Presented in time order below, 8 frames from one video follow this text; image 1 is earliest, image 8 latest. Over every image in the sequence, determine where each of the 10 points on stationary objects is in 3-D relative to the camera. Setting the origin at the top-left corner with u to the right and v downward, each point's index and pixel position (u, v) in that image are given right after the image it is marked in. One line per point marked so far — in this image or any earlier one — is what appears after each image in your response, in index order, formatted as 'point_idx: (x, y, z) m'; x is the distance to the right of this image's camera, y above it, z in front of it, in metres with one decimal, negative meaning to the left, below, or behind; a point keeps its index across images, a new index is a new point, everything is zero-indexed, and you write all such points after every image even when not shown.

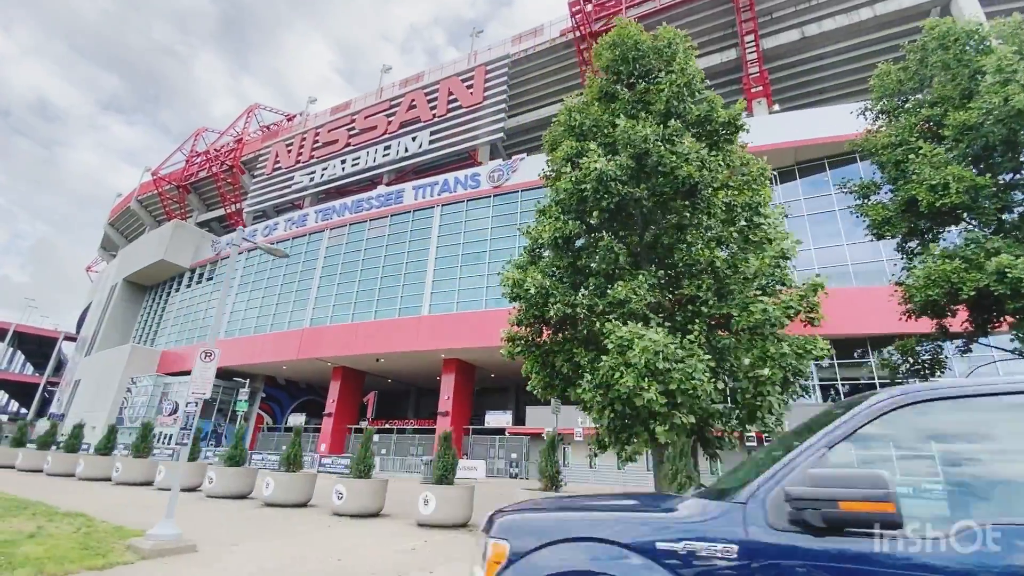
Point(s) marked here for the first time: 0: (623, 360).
0: (+1.7, -0.9, +6.4) m
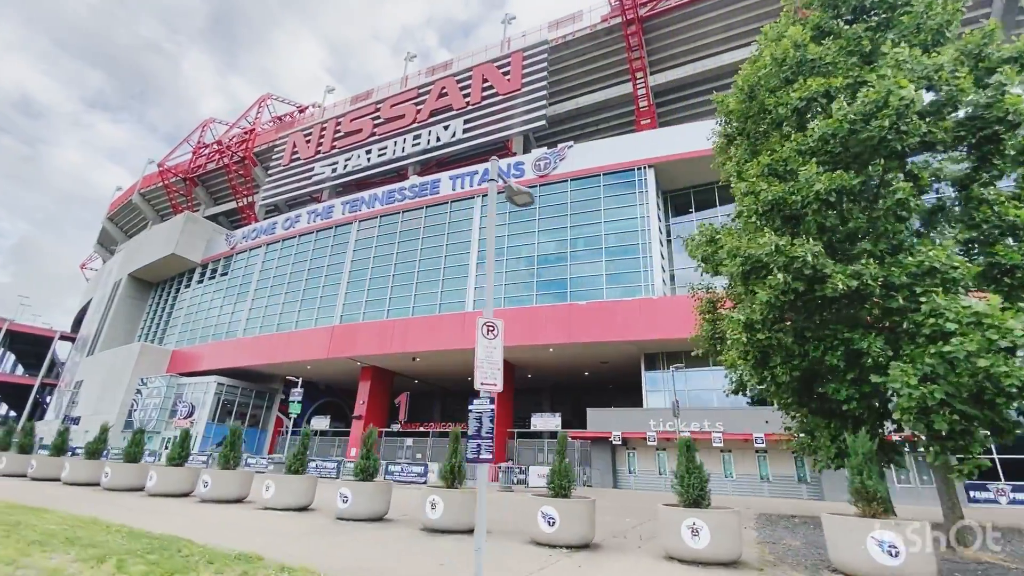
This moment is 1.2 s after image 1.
0: (+4.8, -0.5, +4.8) m
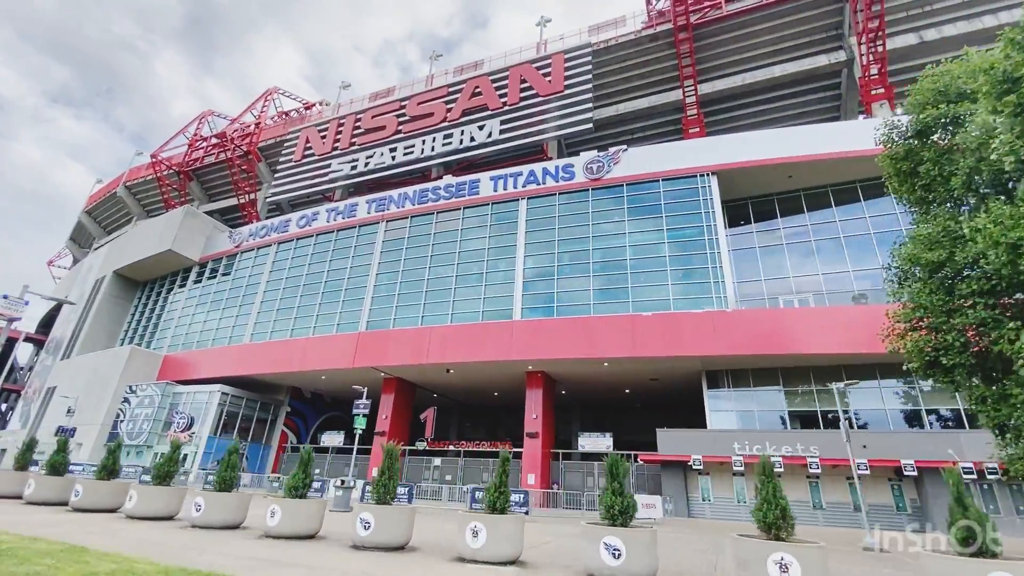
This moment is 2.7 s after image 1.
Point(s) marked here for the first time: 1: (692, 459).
0: (+8.7, -0.4, +3.4) m
1: (+7.5, -7.0, +19.7) m
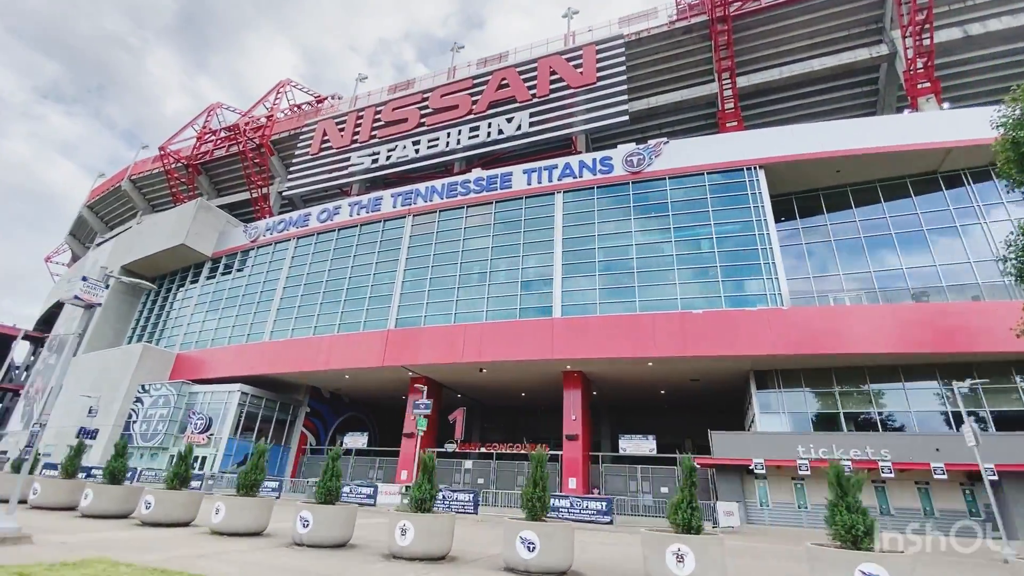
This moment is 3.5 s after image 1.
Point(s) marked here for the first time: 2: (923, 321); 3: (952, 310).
0: (+10.9, -0.2, +2.5) m
1: (+9.5, -6.8, +18.8) m
2: (+16.9, -1.4, +19.7) m
3: (+18.1, -0.9, +19.7) m
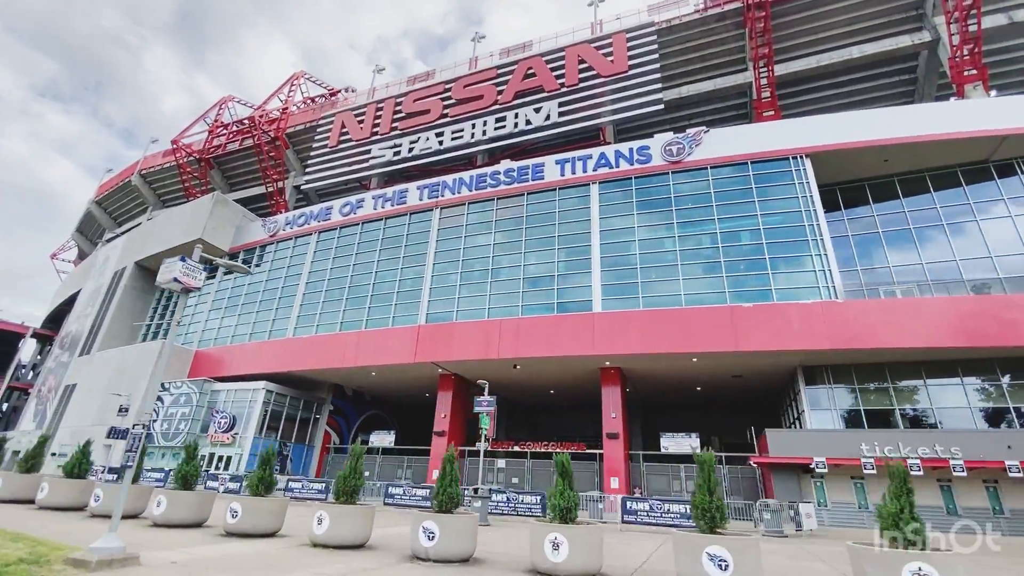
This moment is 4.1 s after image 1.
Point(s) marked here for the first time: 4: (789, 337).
0: (+12.8, 0.0, +1.8) m
1: (+11.4, -6.5, +18.1) m
2: (+18.7, -1.0, +19.0) m
3: (+19.9, -0.6, +19.0) m
4: (+11.4, -2.0, +19.7) m
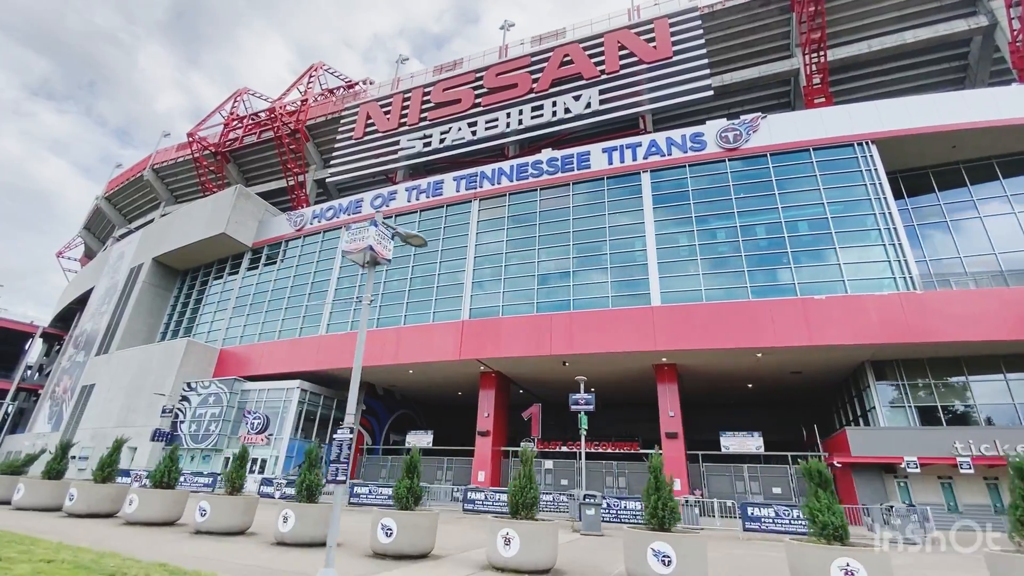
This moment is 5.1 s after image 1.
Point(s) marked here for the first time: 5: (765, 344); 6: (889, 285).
0: (+15.3, +0.3, +0.8) m
1: (+13.9, -6.2, +17.1) m
2: (+21.2, -0.6, +18.0) m
3: (+22.4, -0.2, +18.0) m
4: (+13.9, -1.6, +18.7) m
5: (+10.2, -2.3, +19.6) m
6: (+15.4, +0.1, +19.7) m
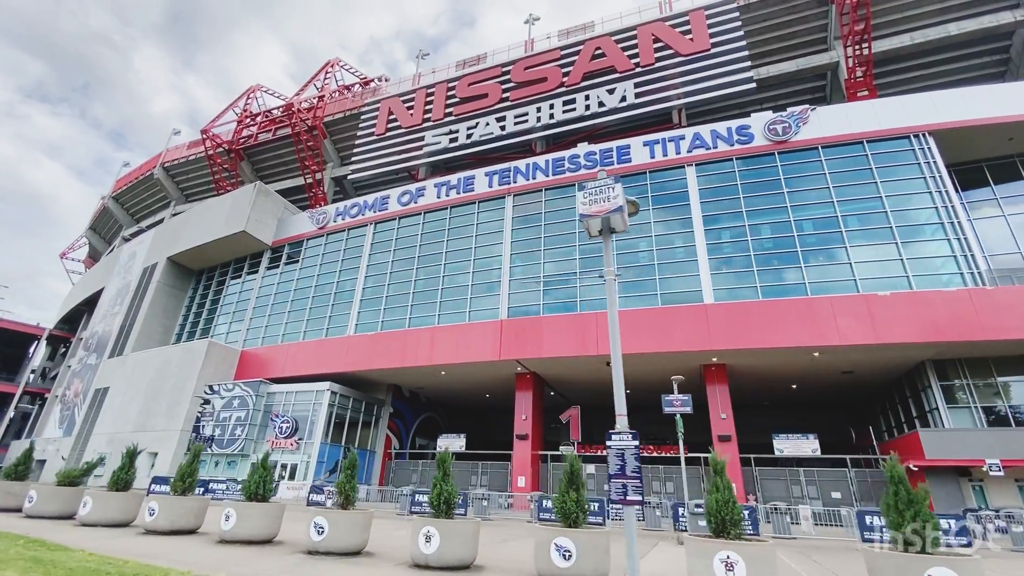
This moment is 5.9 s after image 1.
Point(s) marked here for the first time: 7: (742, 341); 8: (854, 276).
0: (+17.5, +0.6, +0.1) m
1: (+15.9, -6.0, +16.3) m
2: (+23.2, -0.5, +17.4) m
3: (+24.4, 0.0, +17.4) m
4: (+15.9, -1.5, +18.0) m
5: (+12.3, -2.1, +18.8) m
6: (+17.5, +0.3, +19.0) m
7: (+9.3, -2.2, +19.6) m
8: (+14.1, +0.5, +19.9) m
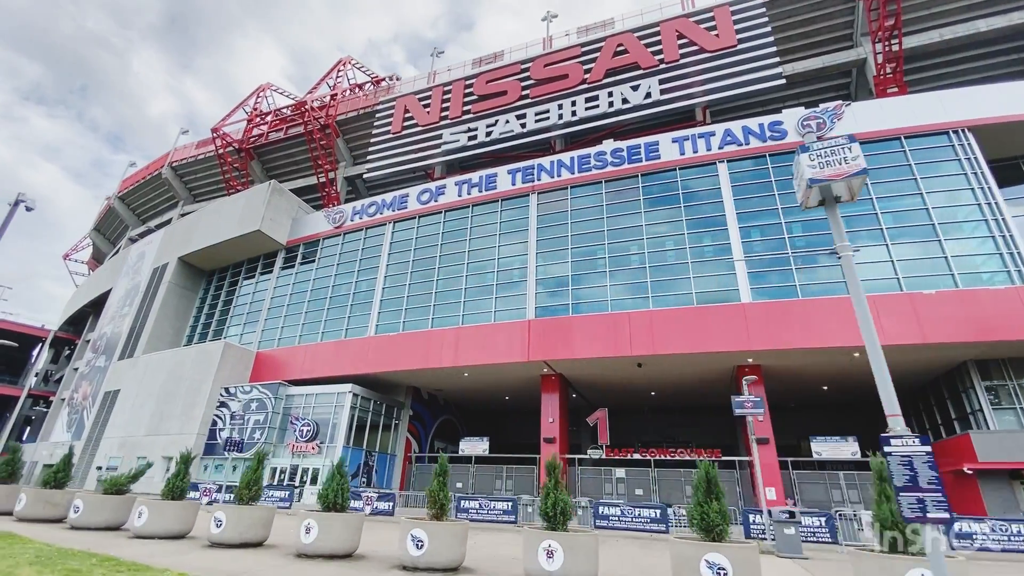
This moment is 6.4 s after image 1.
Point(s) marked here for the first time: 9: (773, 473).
0: (+19.0, +0.8, -0.4) m
1: (+17.3, -5.9, +15.8) m
2: (+24.6, -0.4, +16.9) m
3: (+25.8, +0.1, +16.9) m
4: (+17.3, -1.4, +17.5) m
5: (+13.6, -2.1, +18.3) m
6: (+18.8, +0.4, +18.5) m
7: (+10.7, -2.1, +19.1) m
8: (+15.5, +0.6, +19.4) m
9: (+10.7, -7.6, +19.8) m
